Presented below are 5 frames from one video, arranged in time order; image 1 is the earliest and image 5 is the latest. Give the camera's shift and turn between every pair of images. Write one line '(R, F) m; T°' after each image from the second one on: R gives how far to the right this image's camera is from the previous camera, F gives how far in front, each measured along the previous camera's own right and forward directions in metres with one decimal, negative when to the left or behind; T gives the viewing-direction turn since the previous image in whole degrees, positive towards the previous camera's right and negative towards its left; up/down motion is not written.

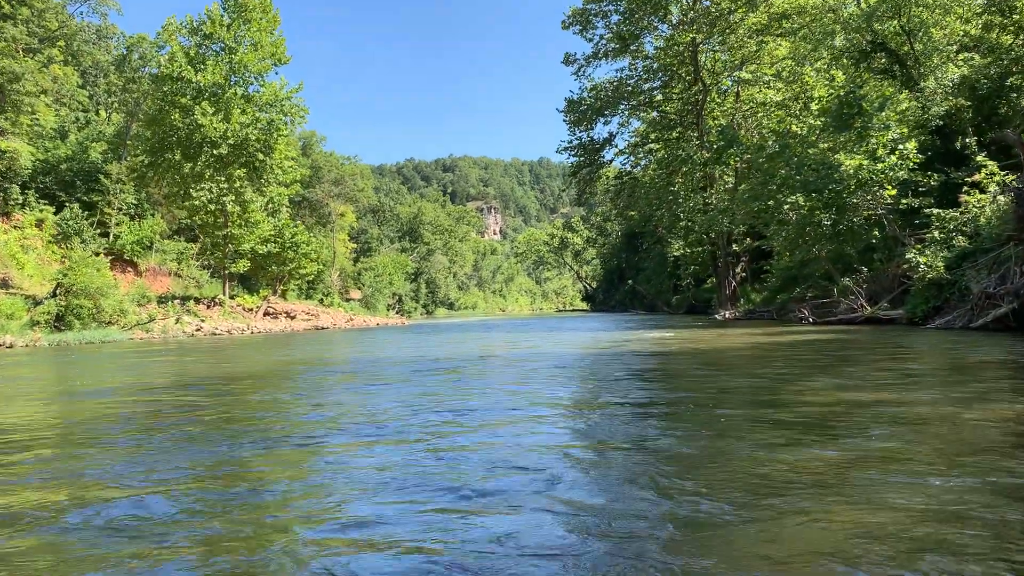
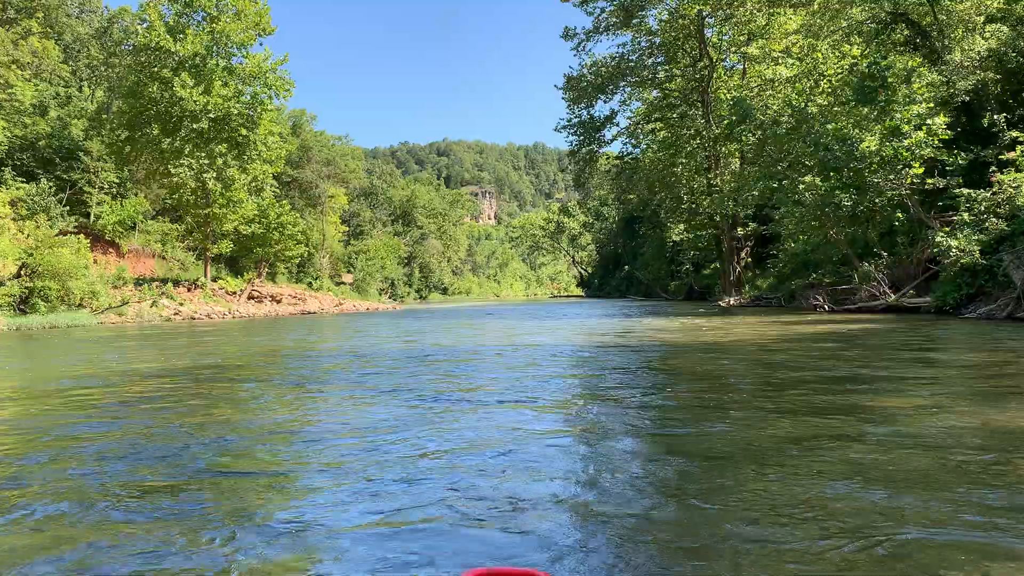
(0.0, +1.1) m; +1°
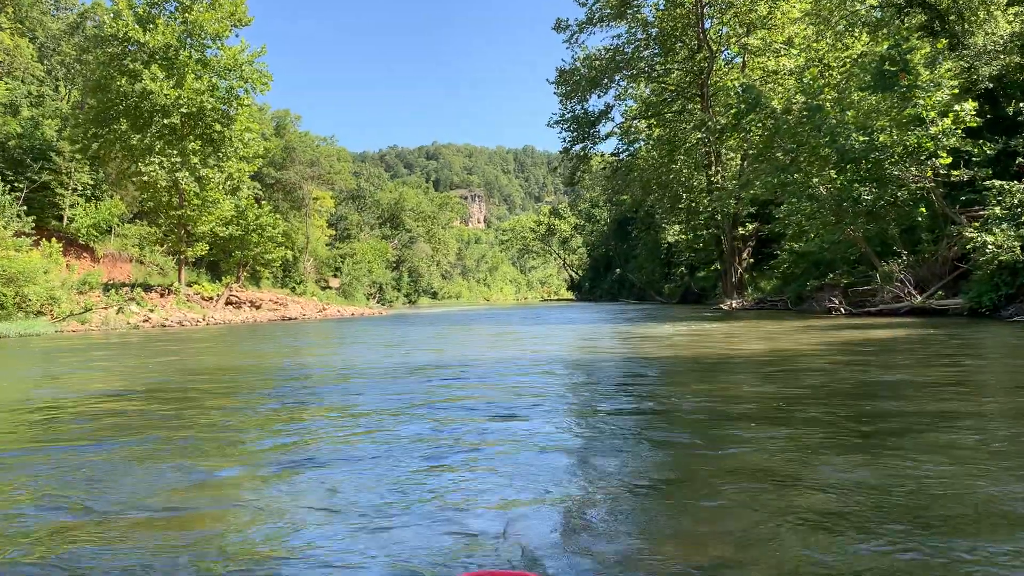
(-0.1, +1.2) m; +1°
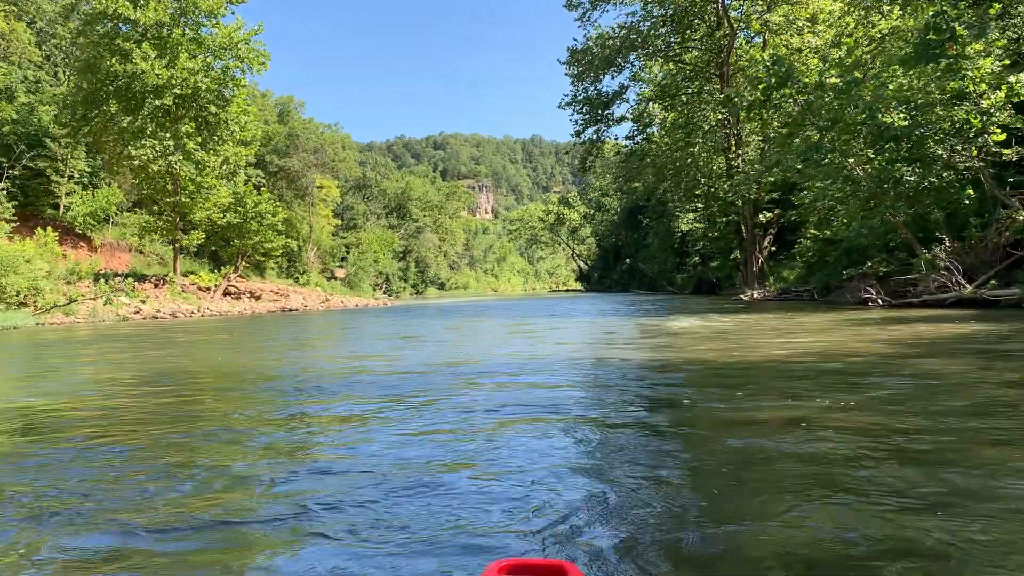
(0.0, +1.0) m; -1°
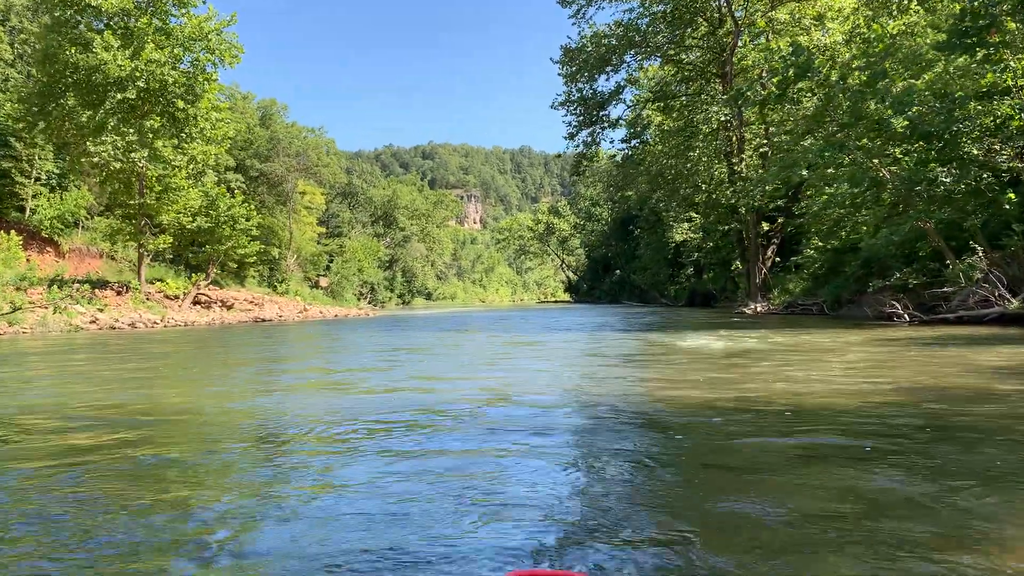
(0.0, +1.4) m; +1°
